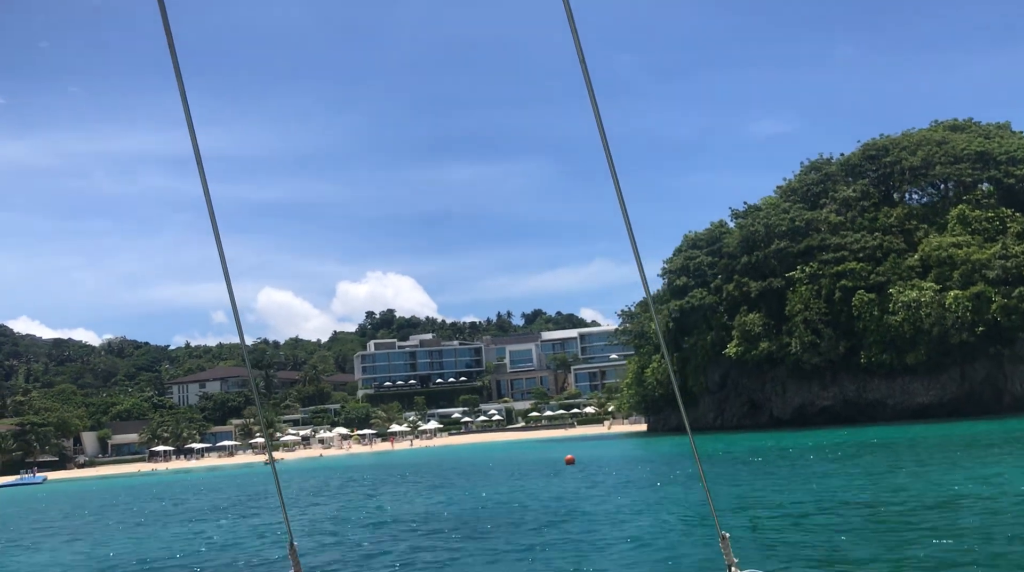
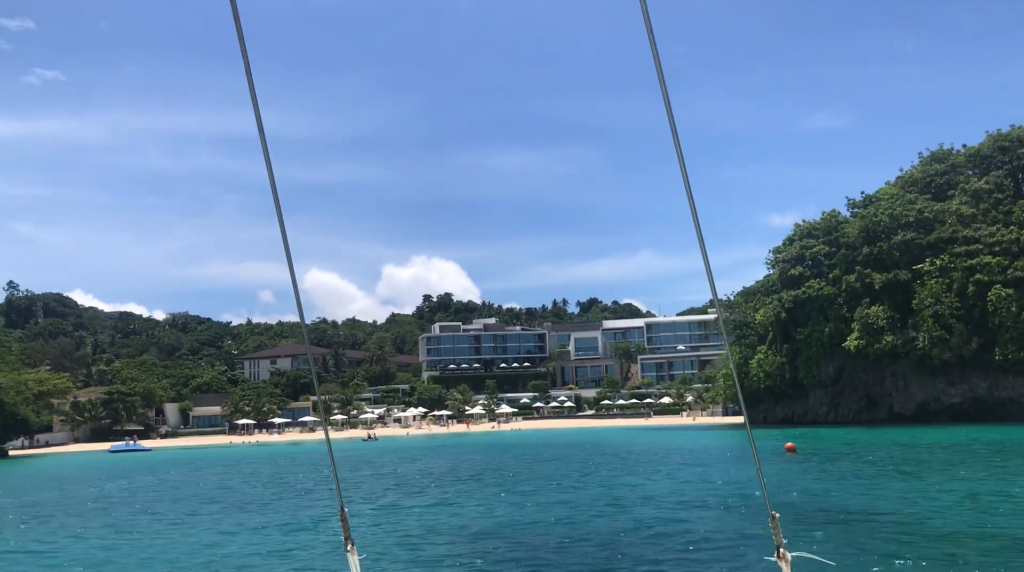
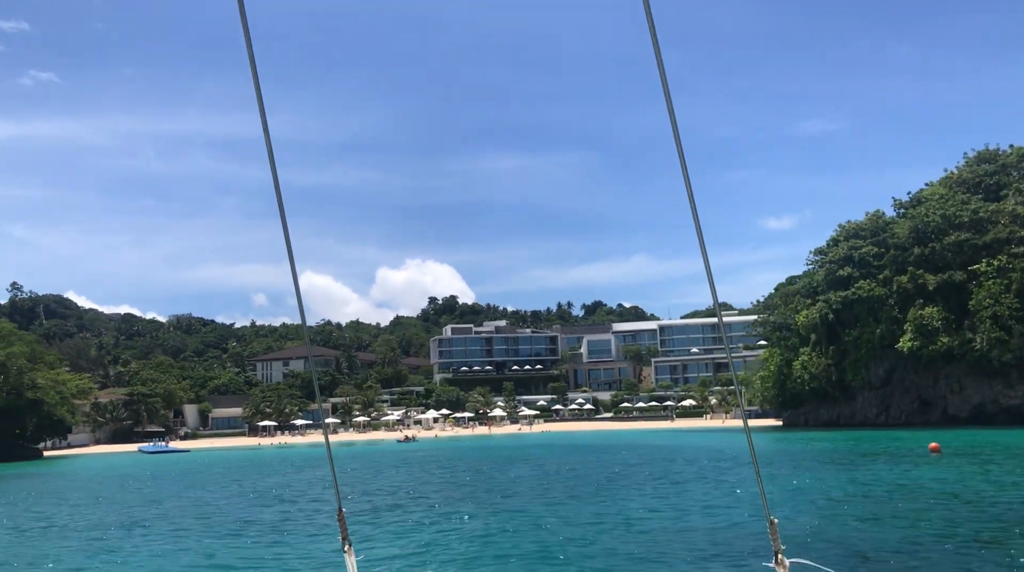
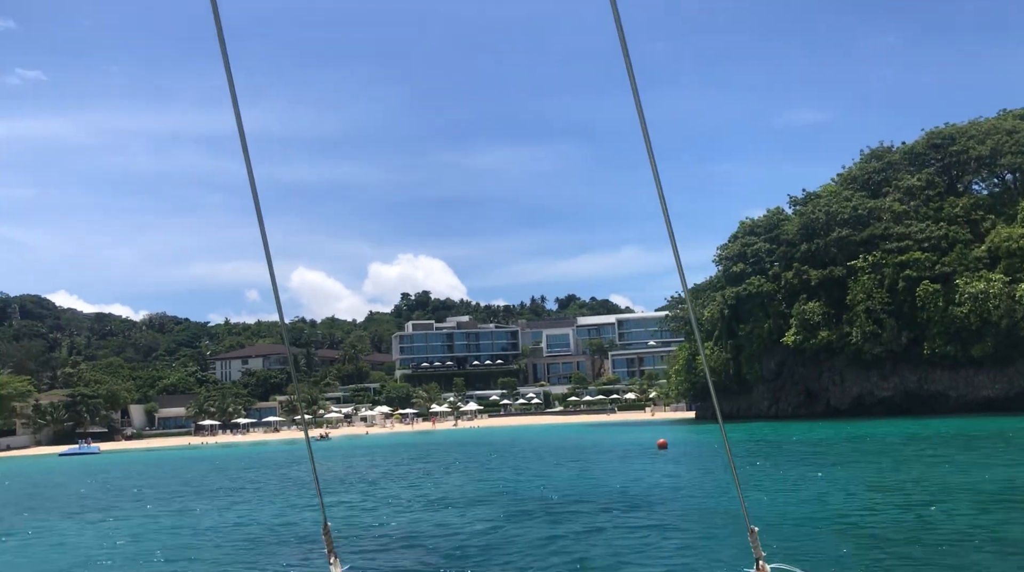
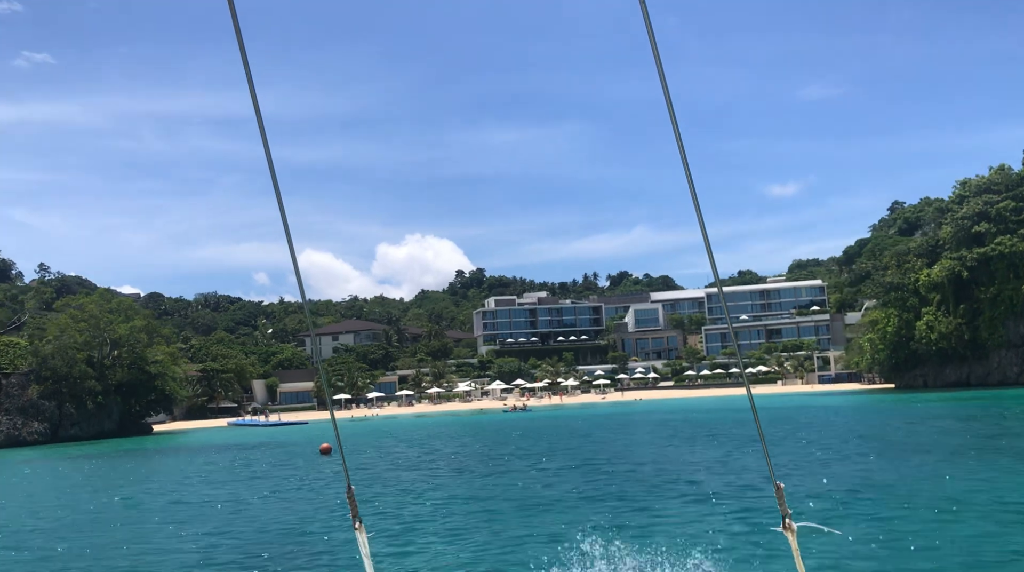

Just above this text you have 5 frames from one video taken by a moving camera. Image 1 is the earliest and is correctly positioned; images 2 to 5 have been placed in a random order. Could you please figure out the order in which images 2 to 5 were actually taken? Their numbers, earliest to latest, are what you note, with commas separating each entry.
4, 2, 3, 5
